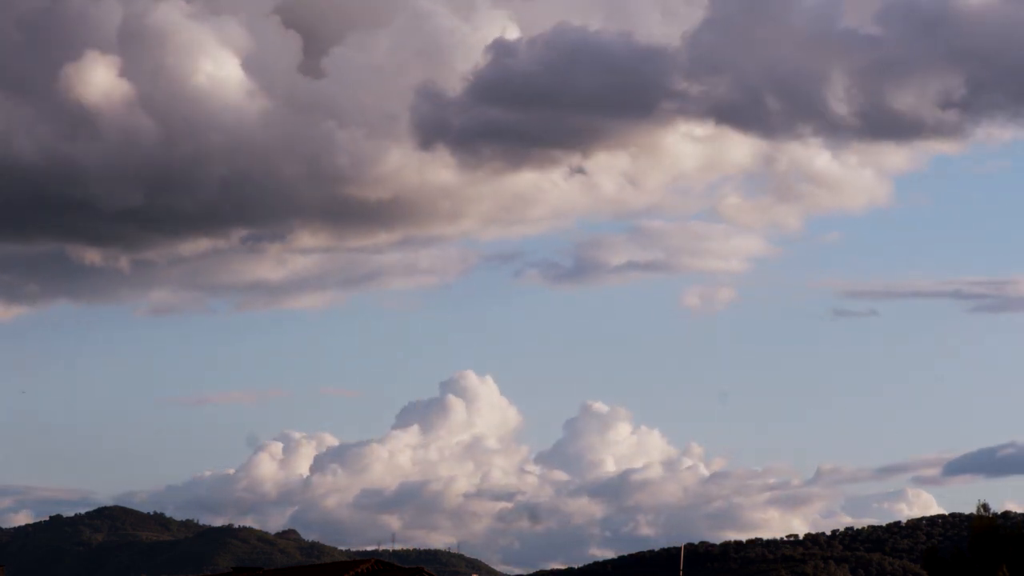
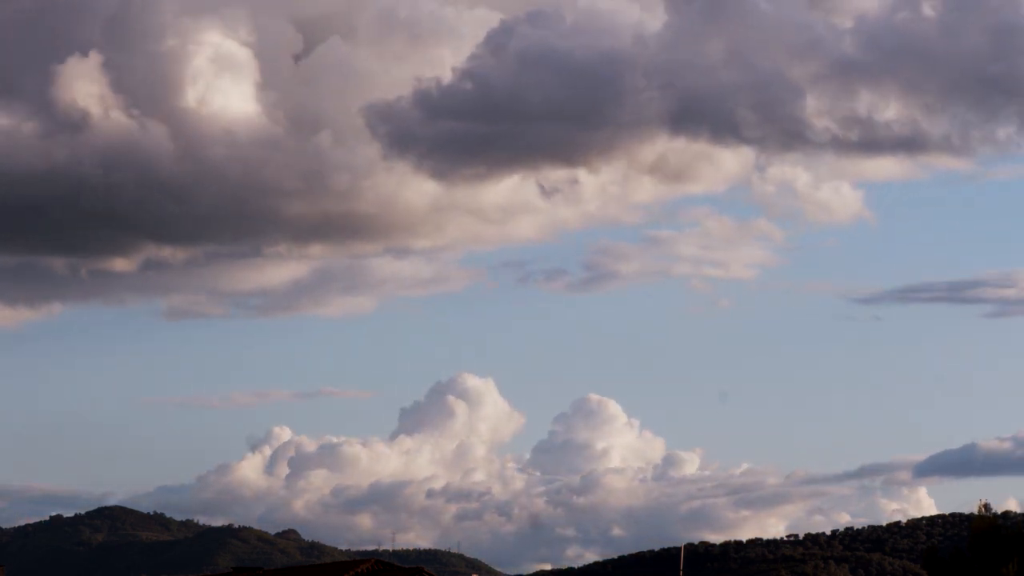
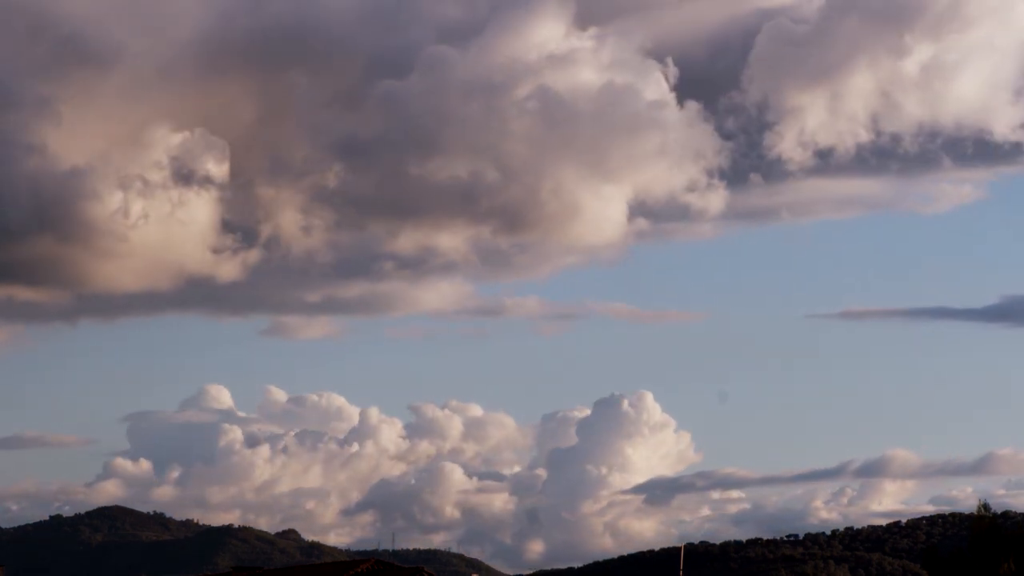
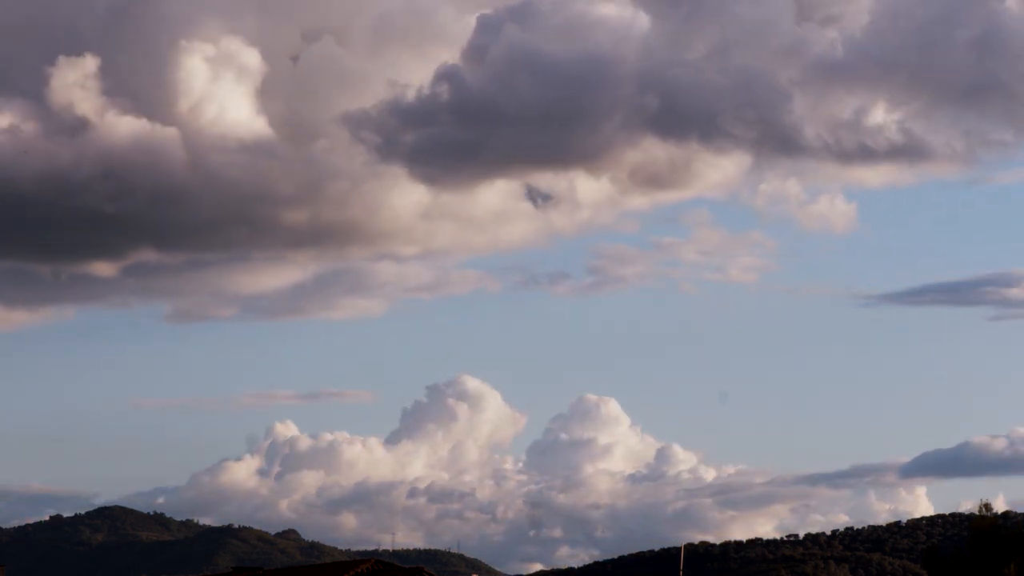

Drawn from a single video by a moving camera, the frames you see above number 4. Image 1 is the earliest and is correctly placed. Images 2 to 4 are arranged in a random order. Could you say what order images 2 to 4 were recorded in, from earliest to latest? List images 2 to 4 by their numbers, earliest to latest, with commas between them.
2, 4, 3
